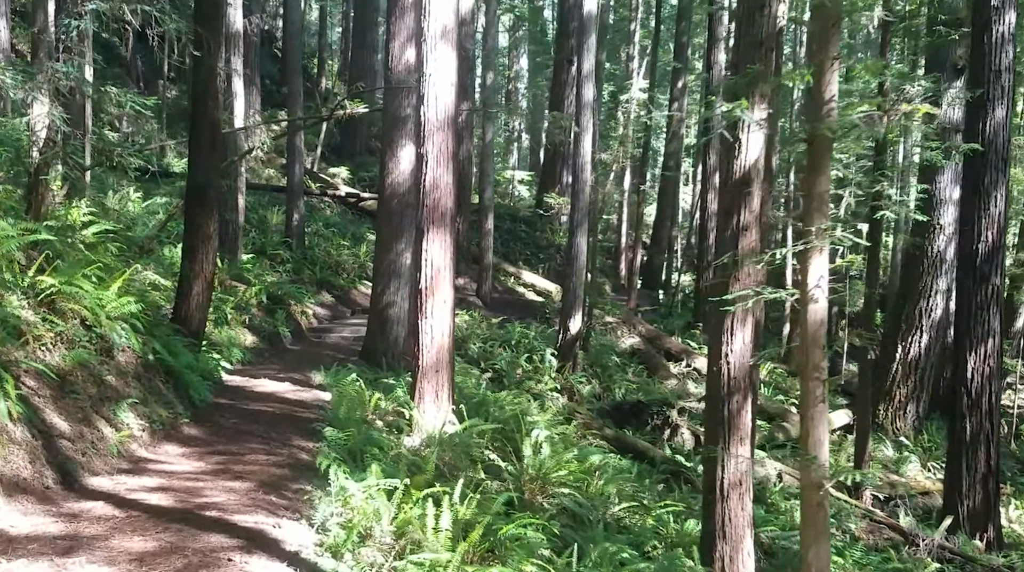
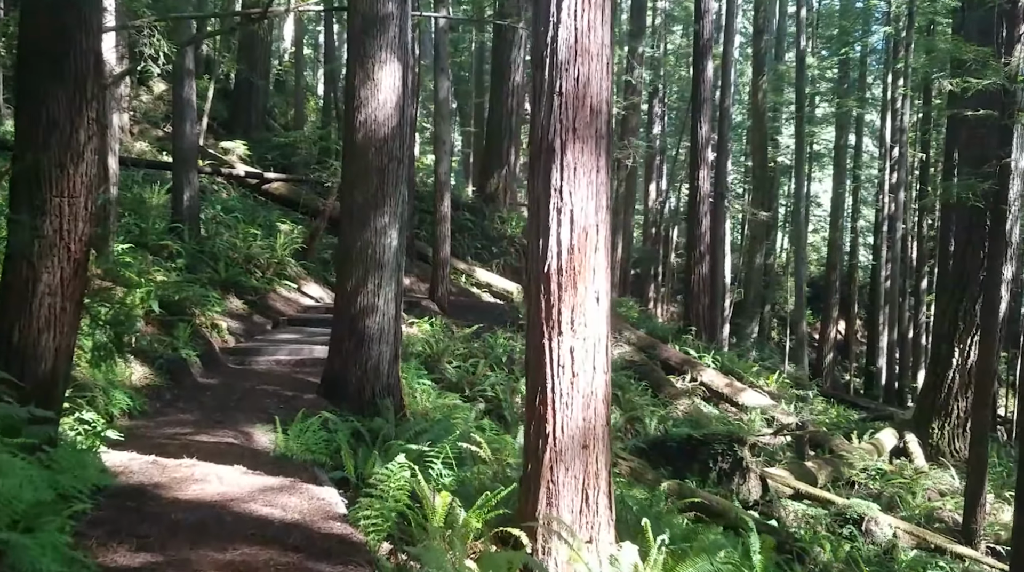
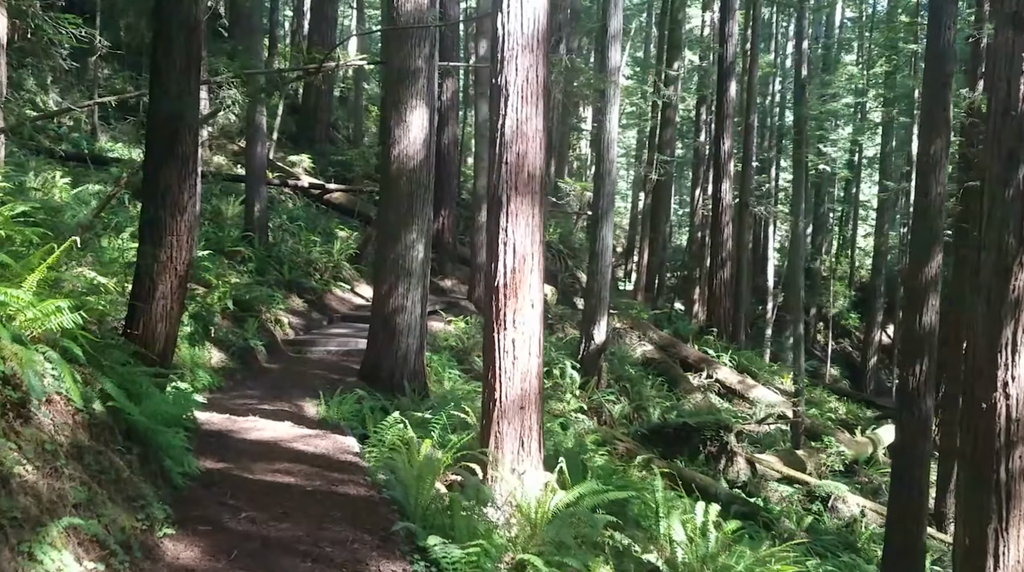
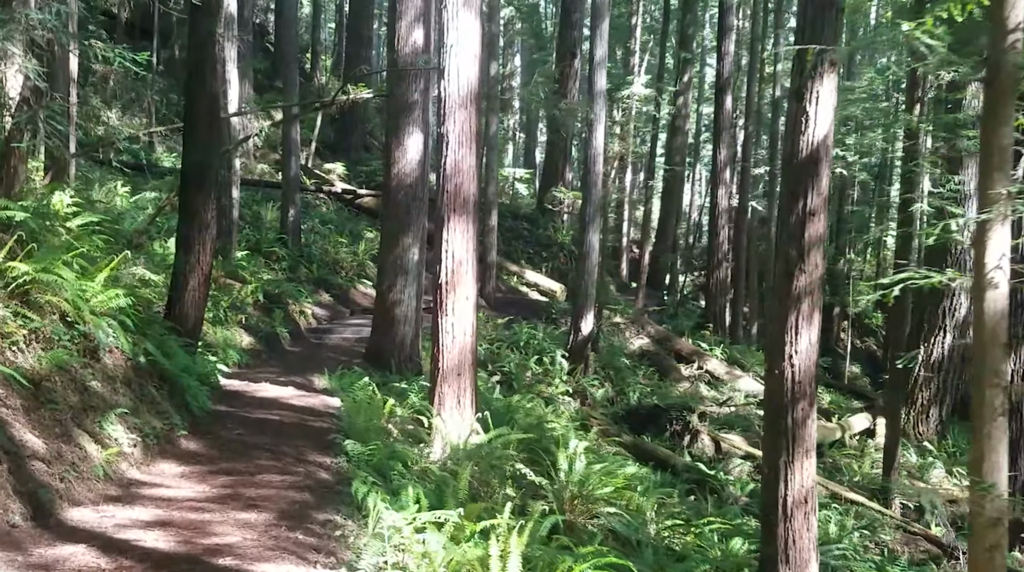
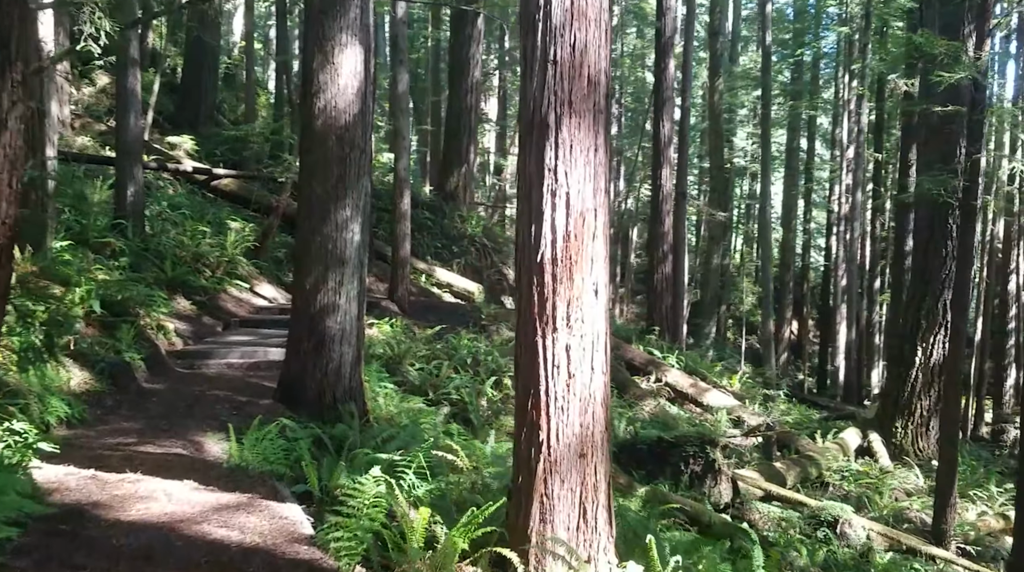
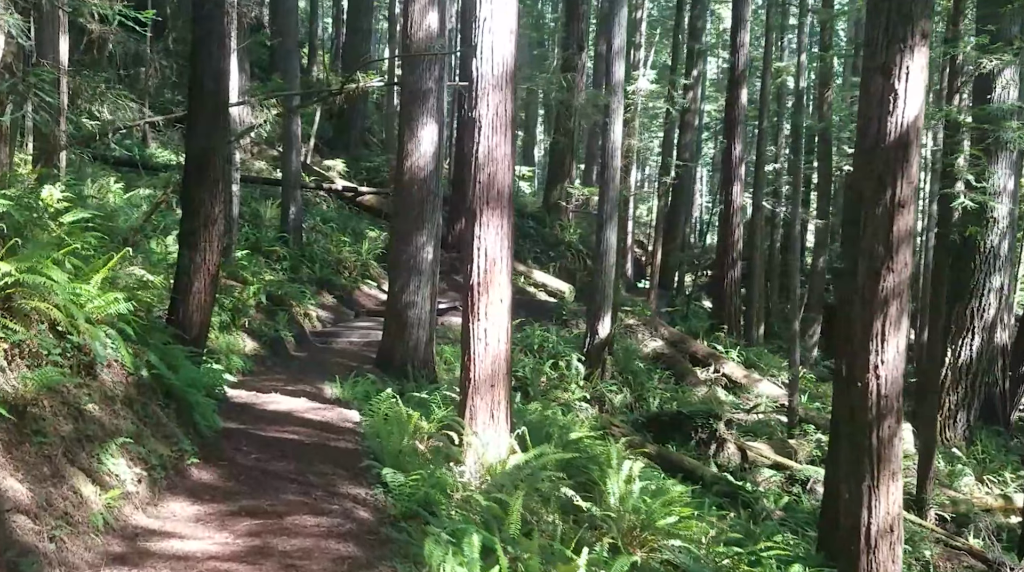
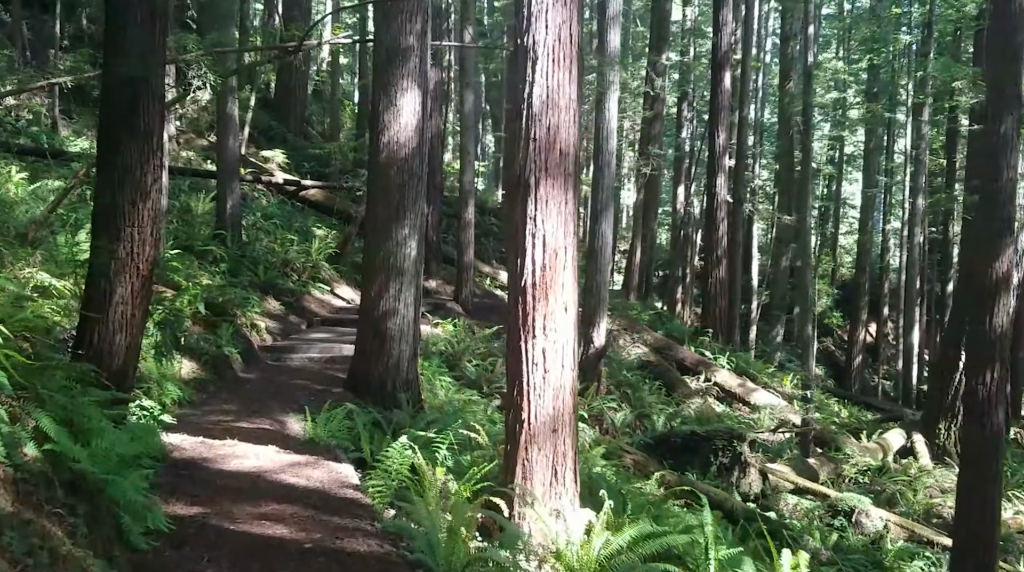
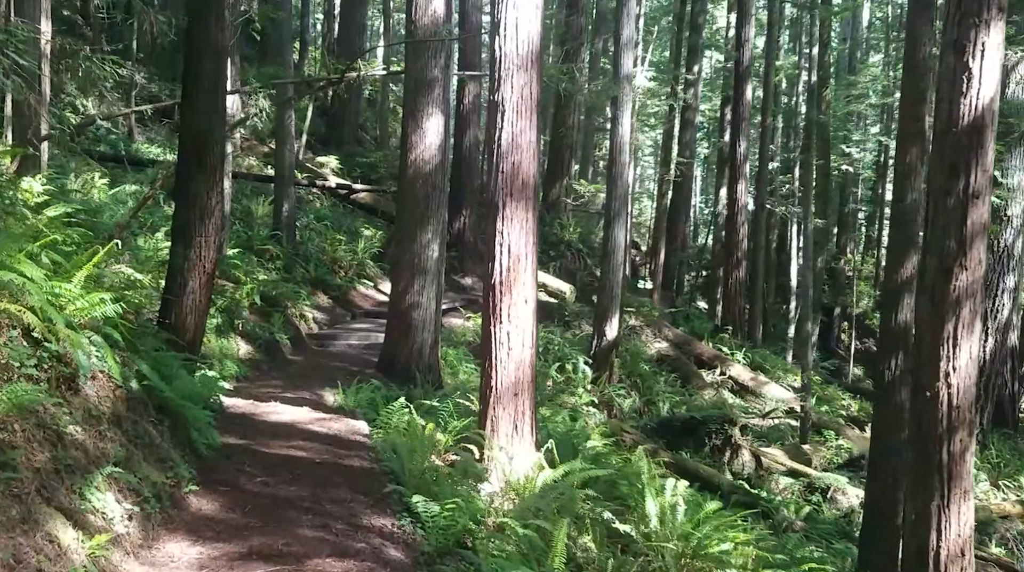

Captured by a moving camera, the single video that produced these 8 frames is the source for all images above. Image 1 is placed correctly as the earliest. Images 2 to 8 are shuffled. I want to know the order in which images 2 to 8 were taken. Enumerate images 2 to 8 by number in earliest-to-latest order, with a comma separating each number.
4, 6, 8, 3, 7, 2, 5
